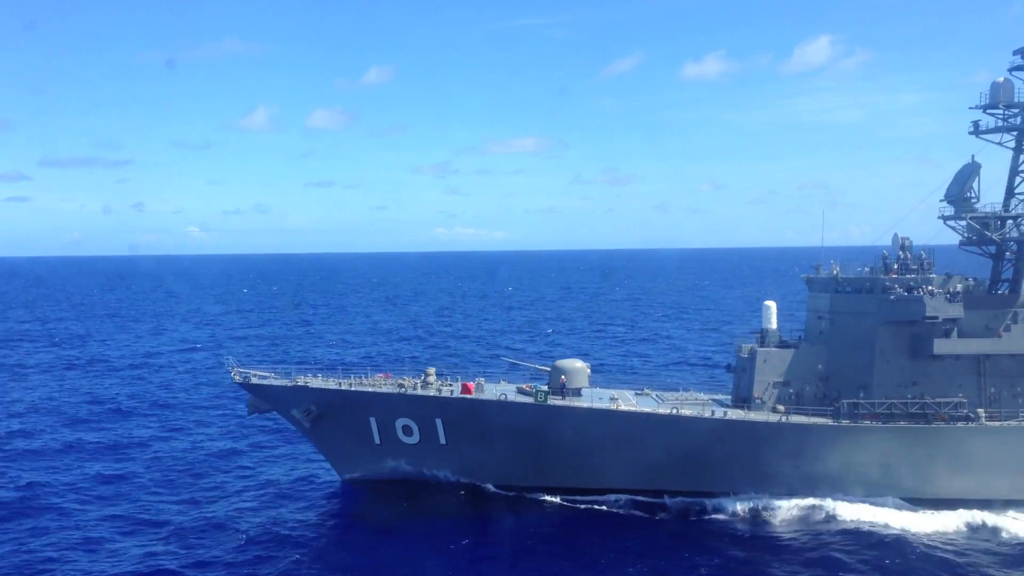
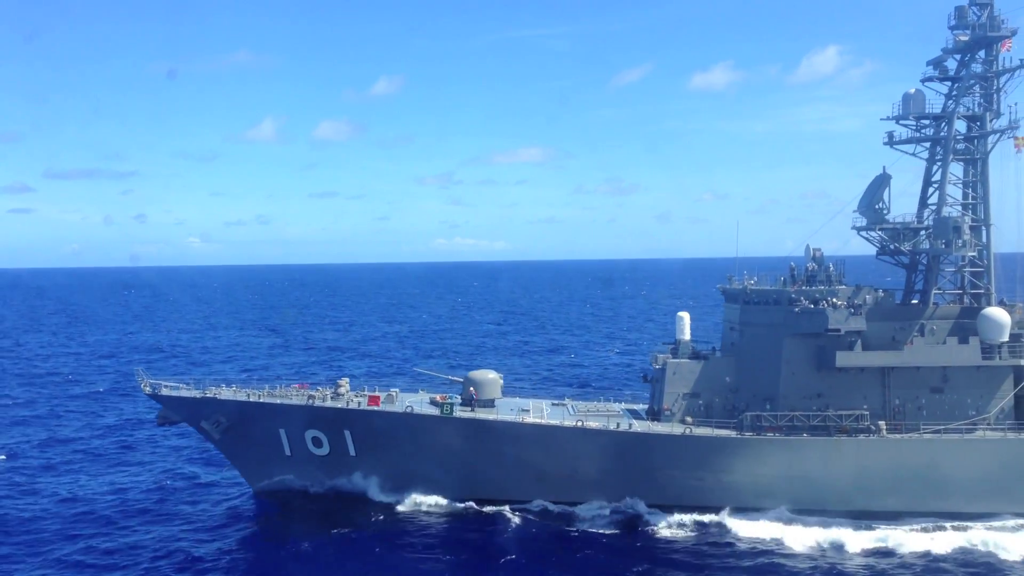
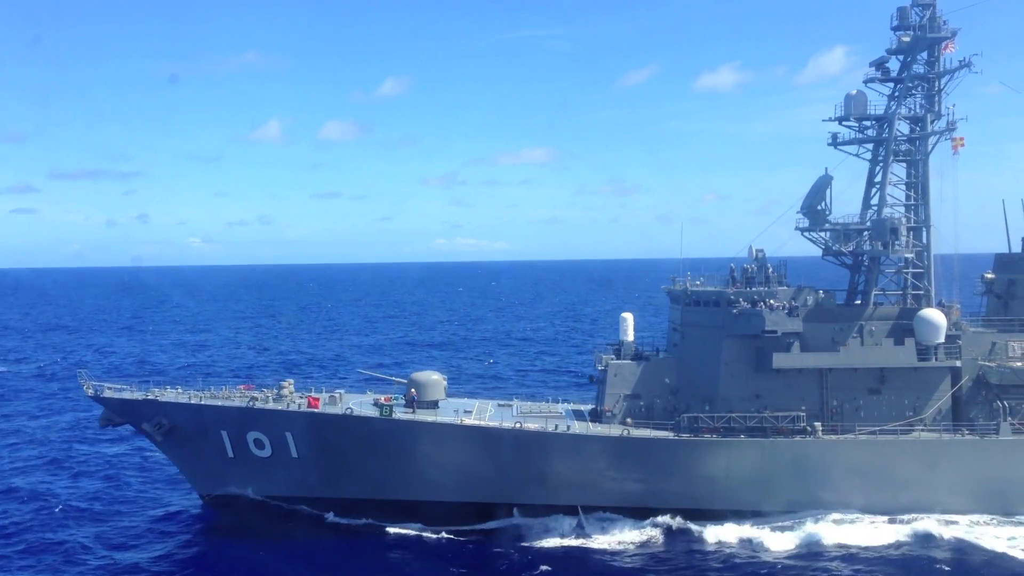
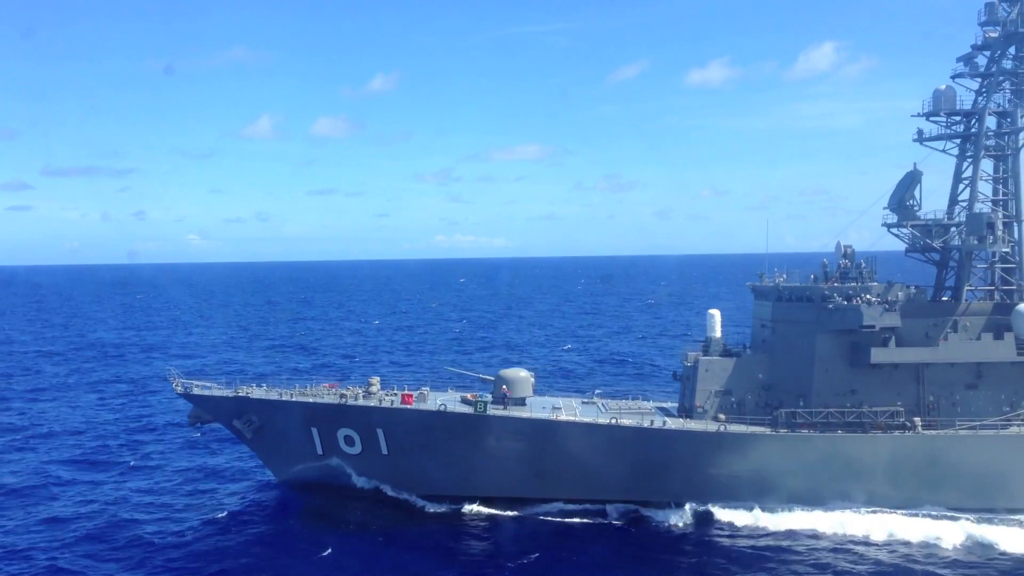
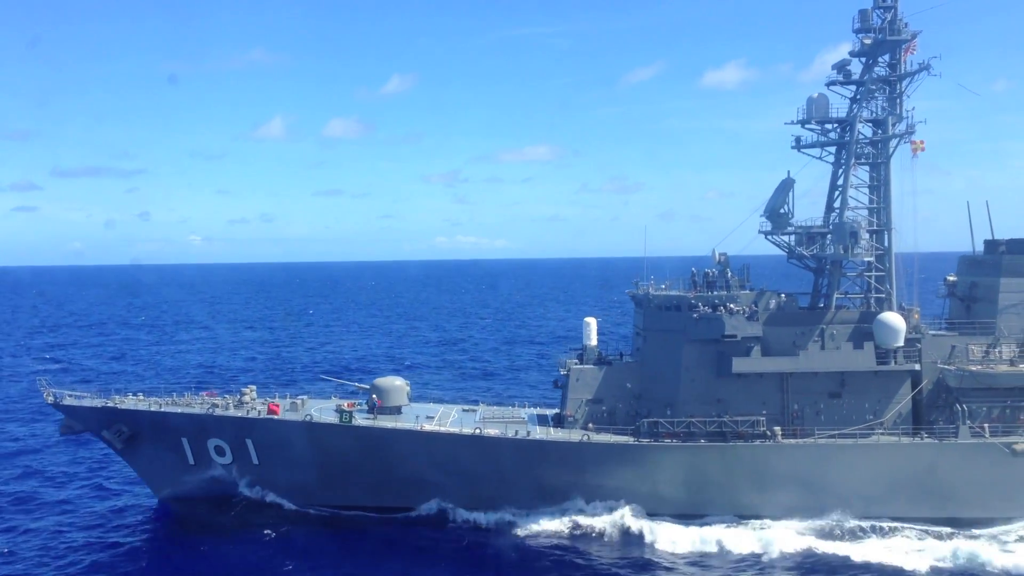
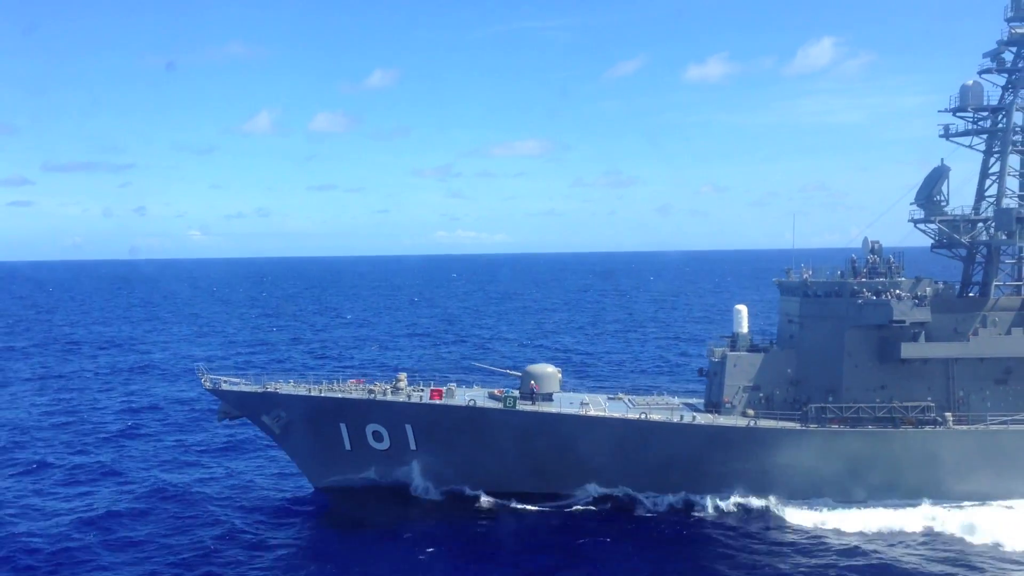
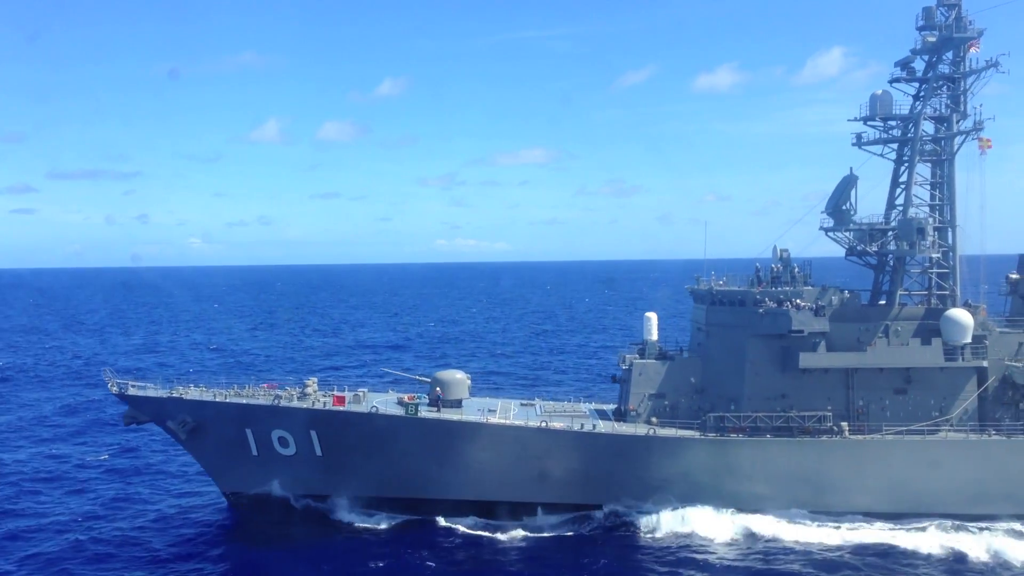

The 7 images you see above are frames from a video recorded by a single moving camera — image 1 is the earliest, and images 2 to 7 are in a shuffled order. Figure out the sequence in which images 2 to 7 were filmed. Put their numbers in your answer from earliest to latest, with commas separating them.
6, 4, 2, 7, 3, 5
